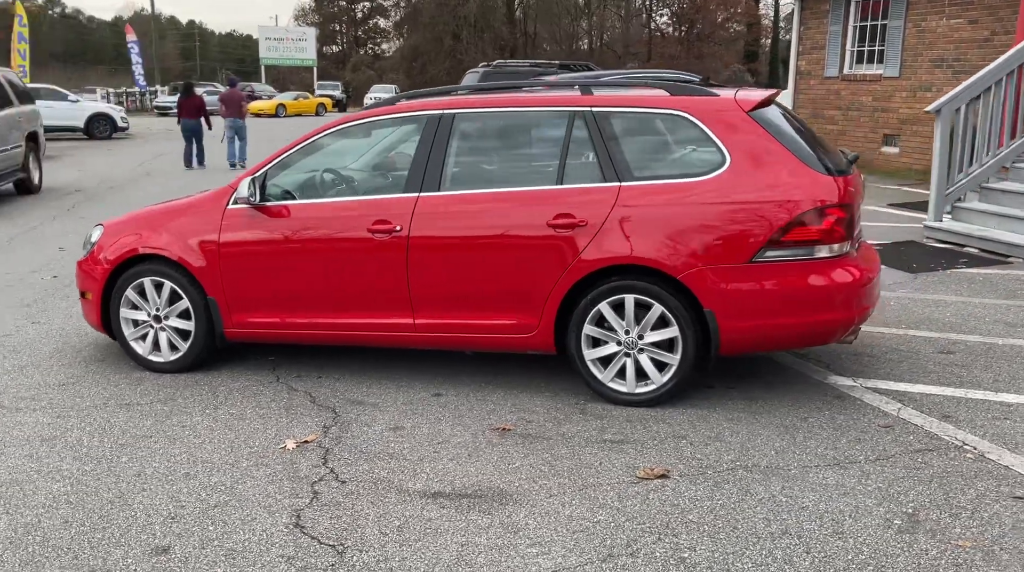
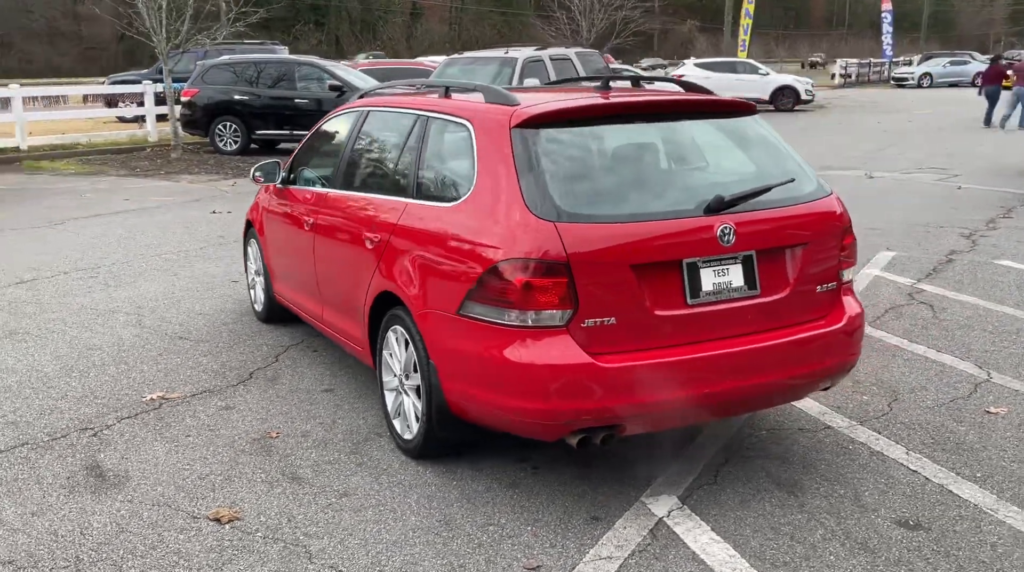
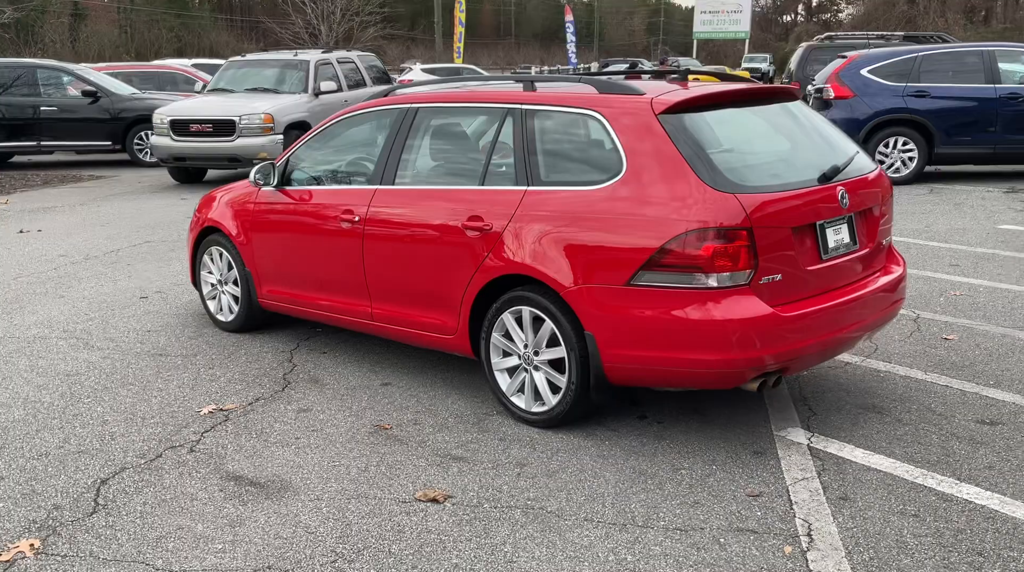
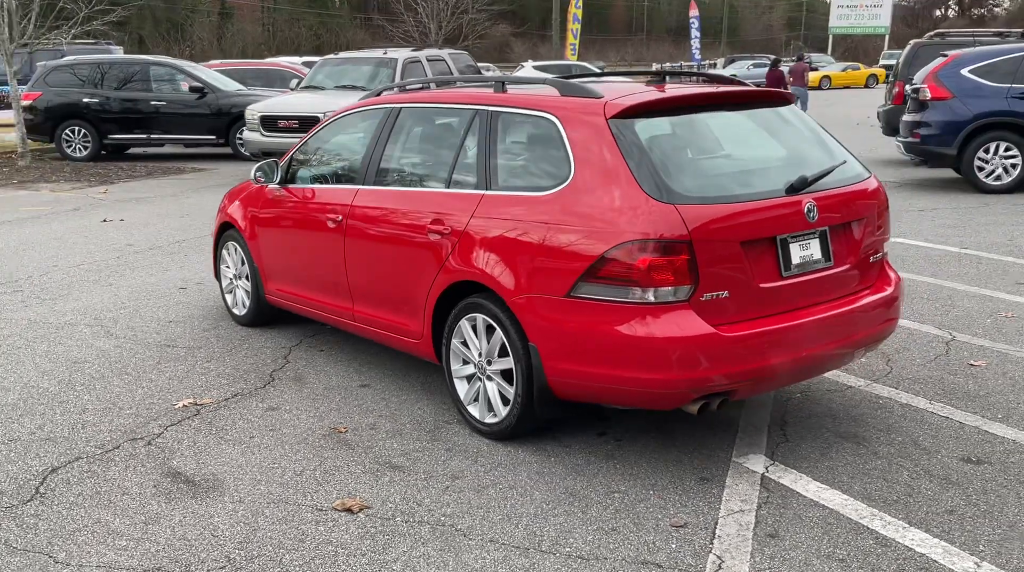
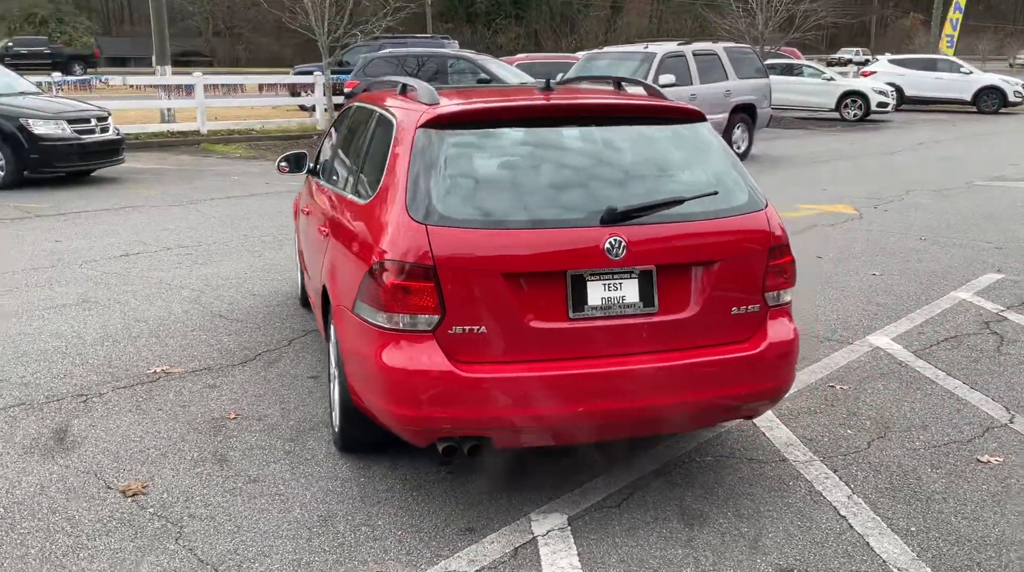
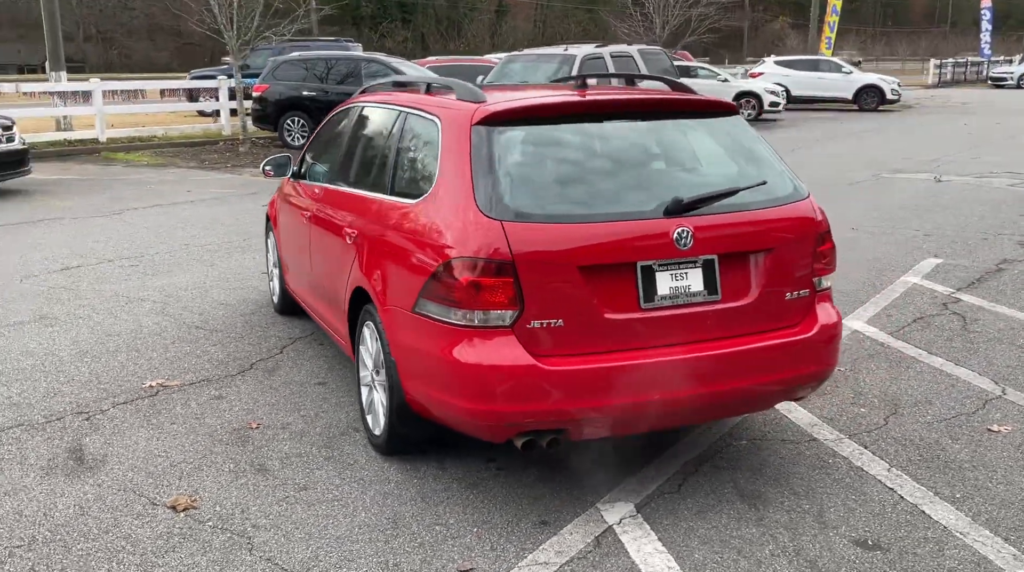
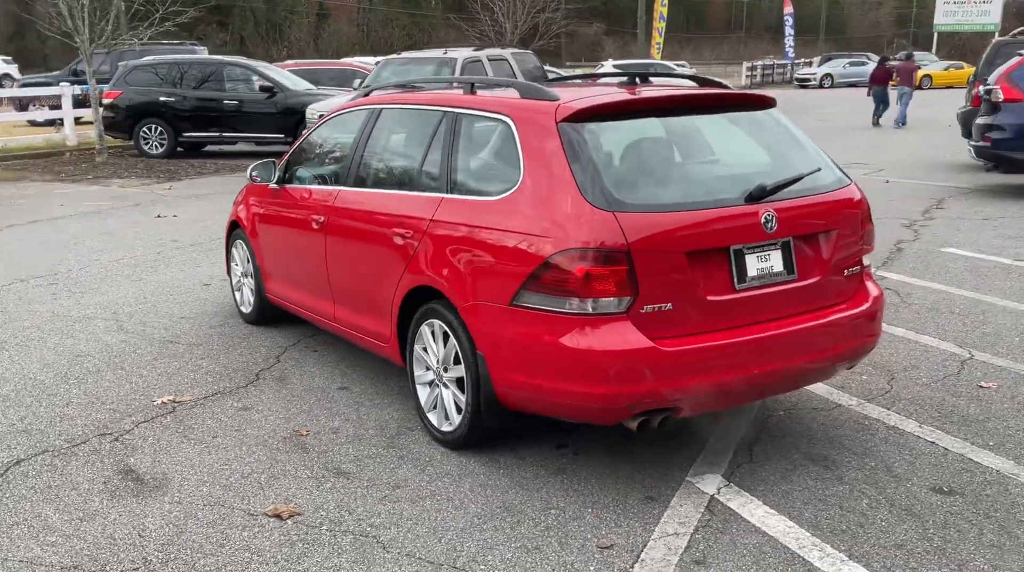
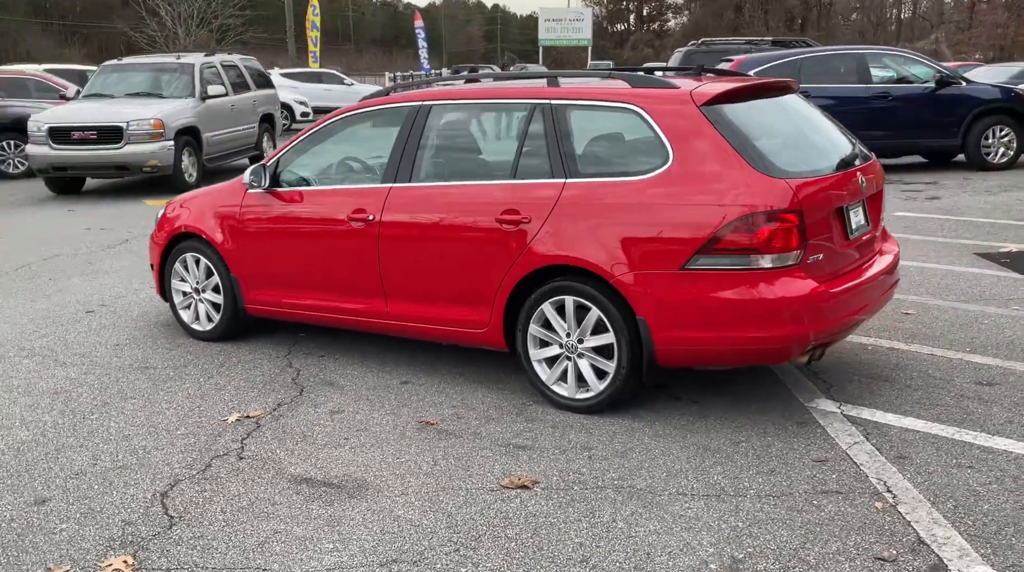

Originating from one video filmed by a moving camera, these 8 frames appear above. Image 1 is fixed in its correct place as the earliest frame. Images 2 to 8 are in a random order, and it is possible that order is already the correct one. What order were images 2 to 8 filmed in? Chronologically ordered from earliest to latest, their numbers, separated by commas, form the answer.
8, 3, 4, 7, 2, 6, 5
